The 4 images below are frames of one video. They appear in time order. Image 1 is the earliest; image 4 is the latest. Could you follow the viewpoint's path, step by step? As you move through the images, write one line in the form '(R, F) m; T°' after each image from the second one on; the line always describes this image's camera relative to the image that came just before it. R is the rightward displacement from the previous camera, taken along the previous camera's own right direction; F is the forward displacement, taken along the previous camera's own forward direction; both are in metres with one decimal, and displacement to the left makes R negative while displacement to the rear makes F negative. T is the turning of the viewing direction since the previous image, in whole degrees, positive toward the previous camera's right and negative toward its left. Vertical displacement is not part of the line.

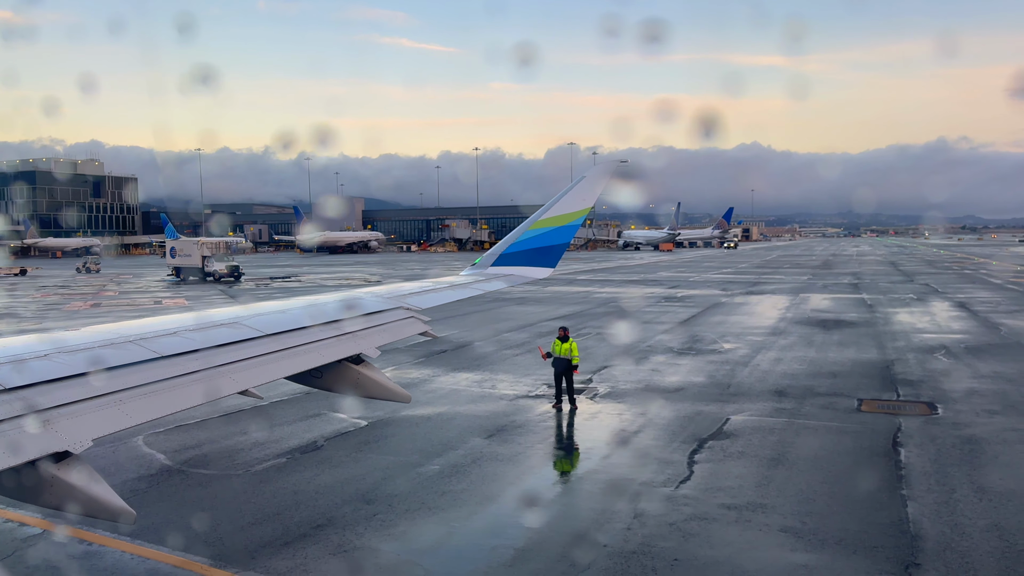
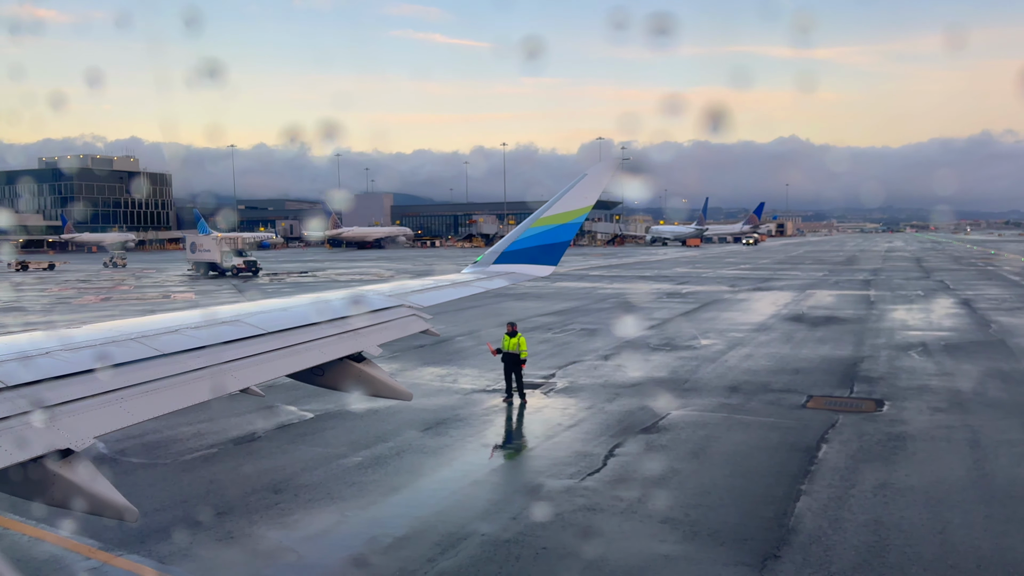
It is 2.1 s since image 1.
(+1.3, -0.1) m; -1°
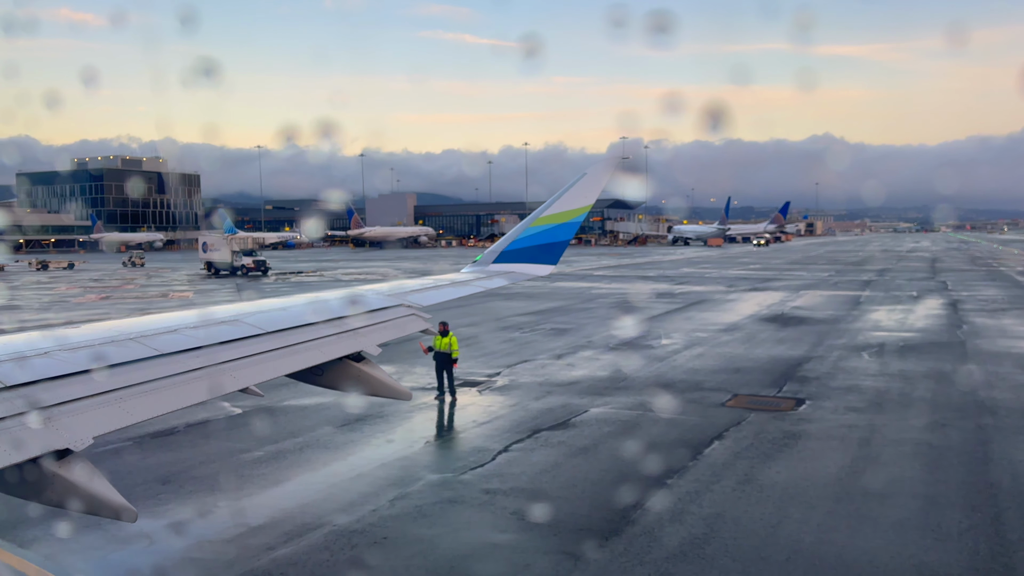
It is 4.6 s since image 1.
(+1.6, -0.3) m; 0°
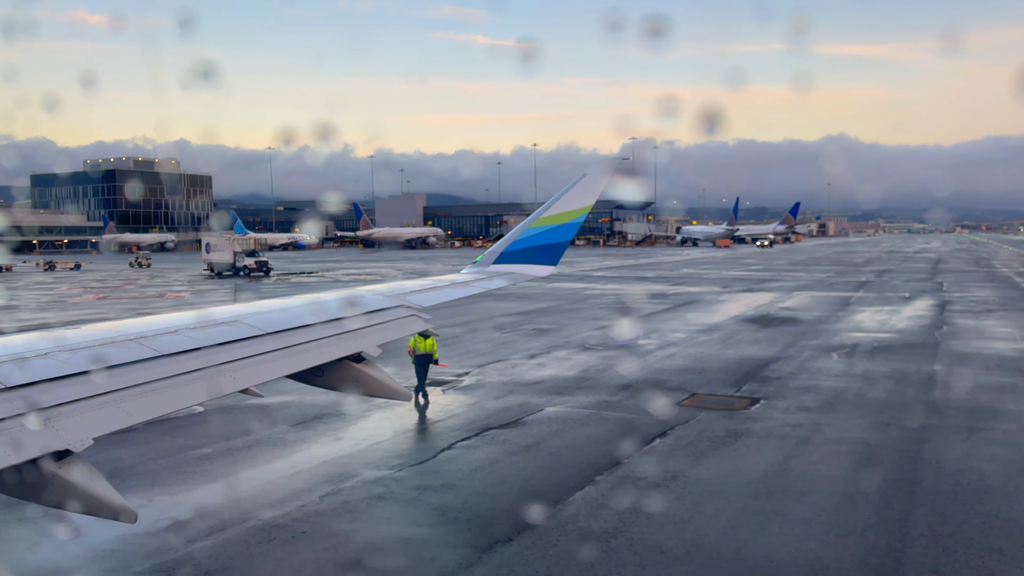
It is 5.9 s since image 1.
(+0.9, -0.2) m; 0°
